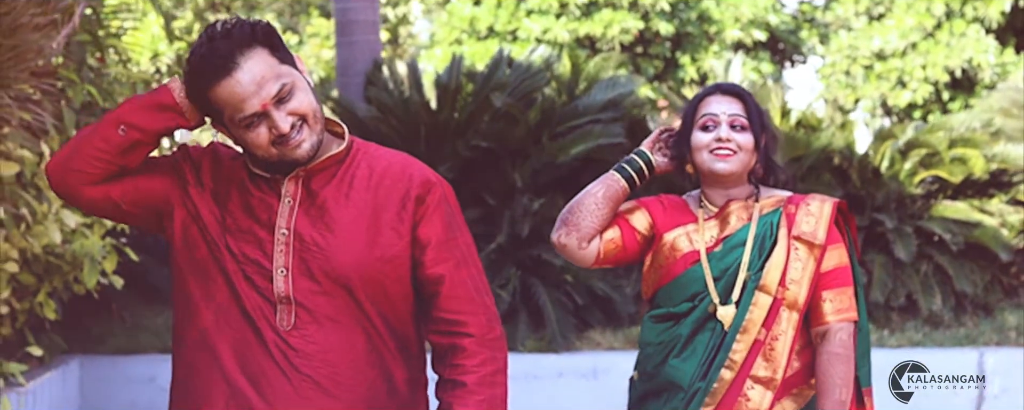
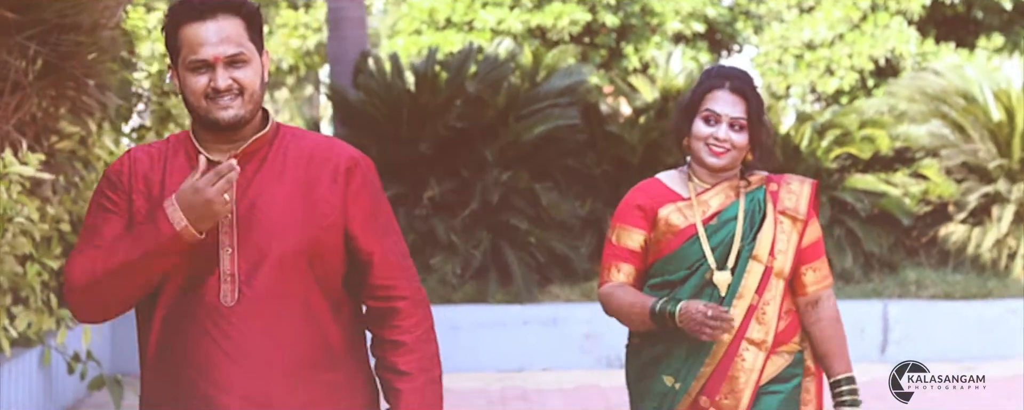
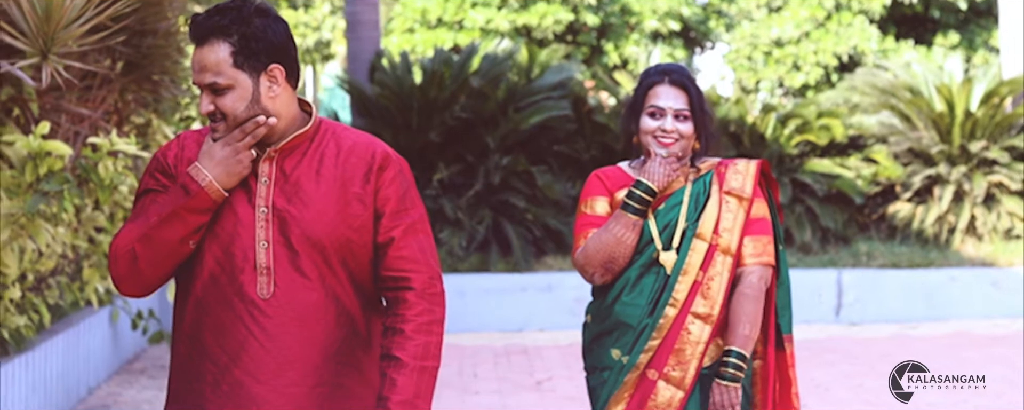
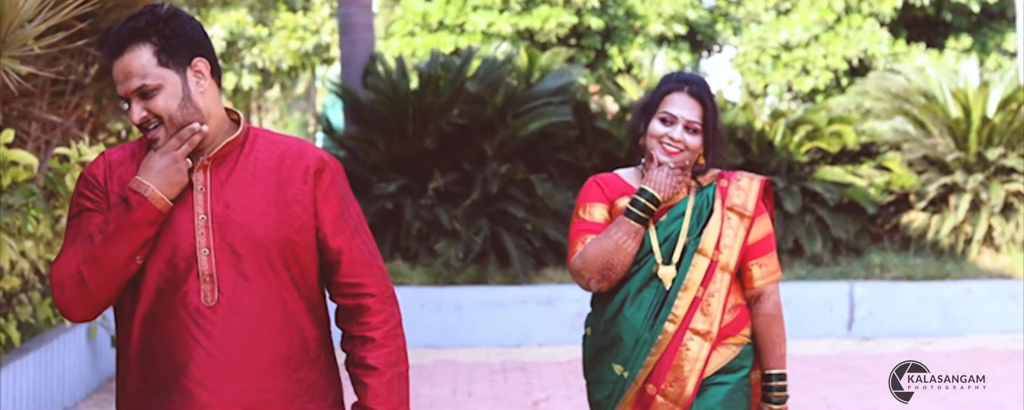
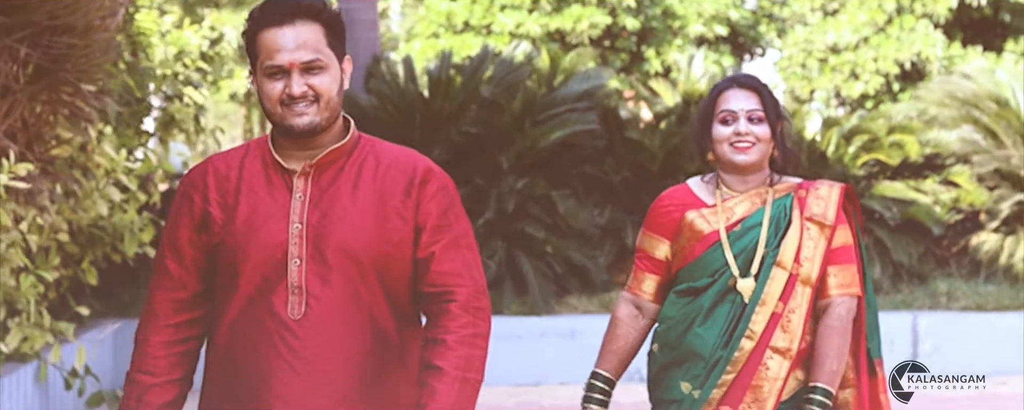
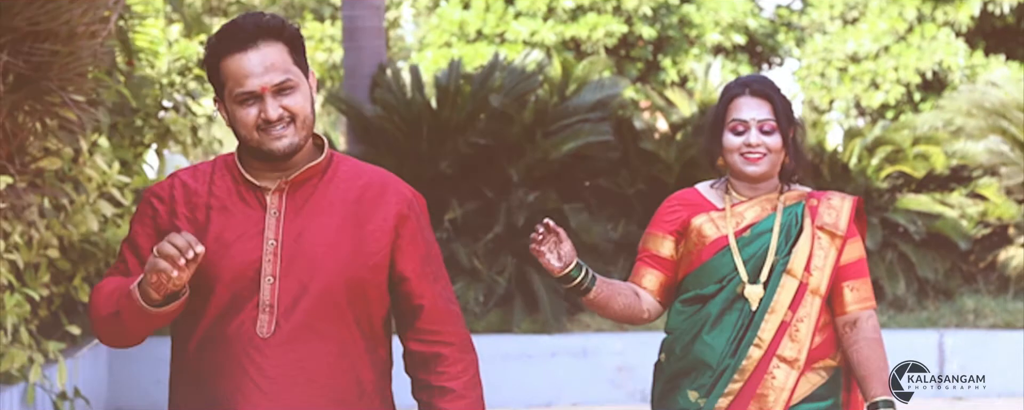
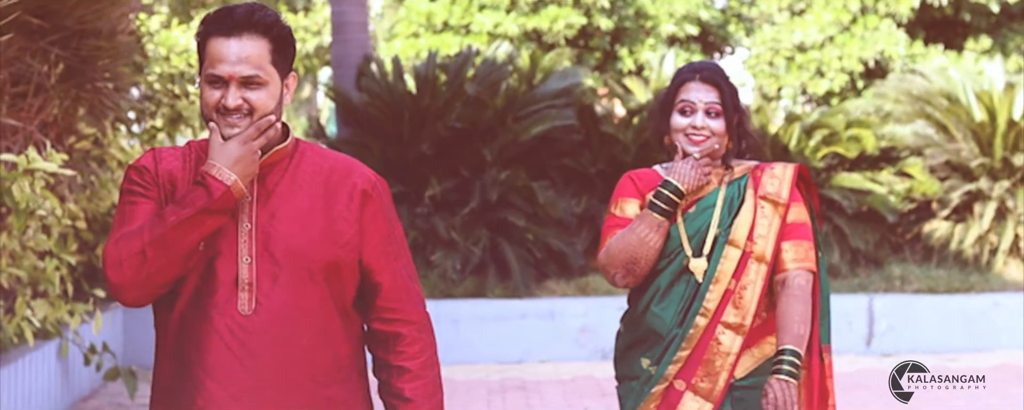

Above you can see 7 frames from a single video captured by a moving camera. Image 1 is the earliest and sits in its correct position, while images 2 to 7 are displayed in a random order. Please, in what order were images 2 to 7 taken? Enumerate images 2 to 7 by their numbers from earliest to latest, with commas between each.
6, 5, 2, 7, 4, 3
